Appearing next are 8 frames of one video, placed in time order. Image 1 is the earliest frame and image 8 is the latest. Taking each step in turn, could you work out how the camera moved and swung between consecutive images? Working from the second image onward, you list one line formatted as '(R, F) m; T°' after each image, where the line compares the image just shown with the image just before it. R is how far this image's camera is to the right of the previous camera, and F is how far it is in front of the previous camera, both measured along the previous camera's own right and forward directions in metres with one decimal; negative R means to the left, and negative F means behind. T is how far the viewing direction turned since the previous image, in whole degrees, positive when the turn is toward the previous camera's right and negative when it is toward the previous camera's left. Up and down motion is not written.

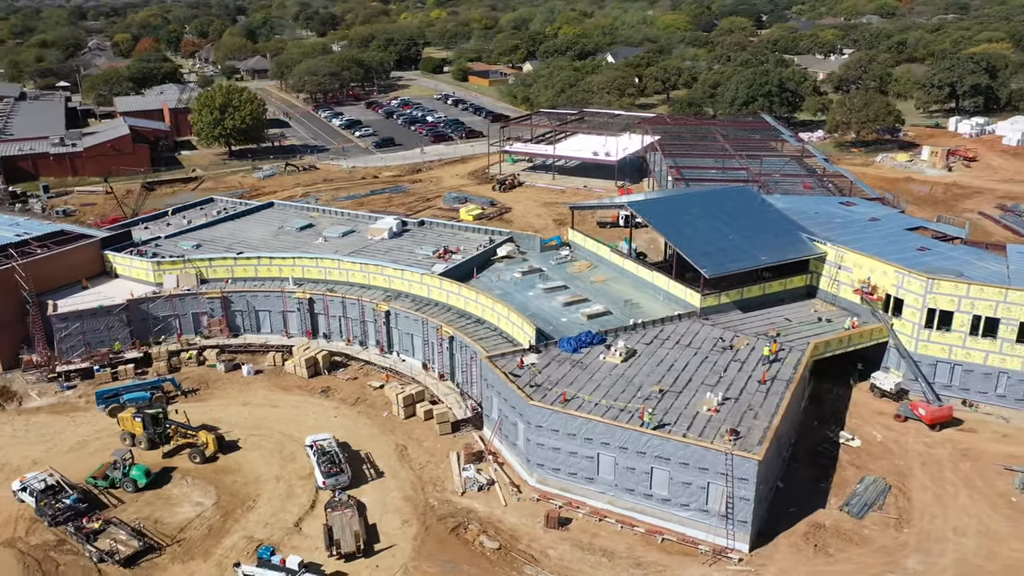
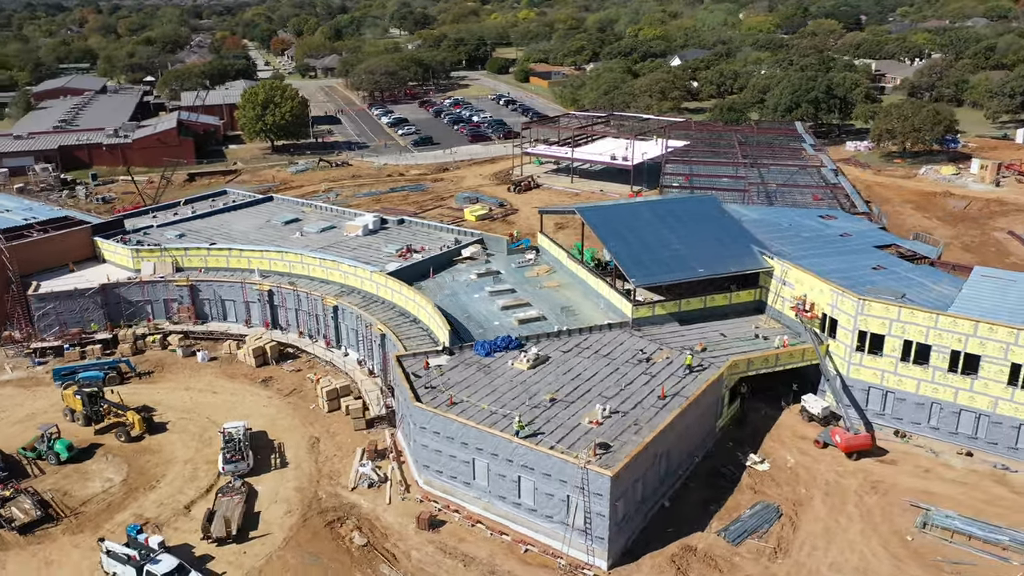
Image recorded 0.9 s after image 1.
(+7.2, +0.4) m; -7°
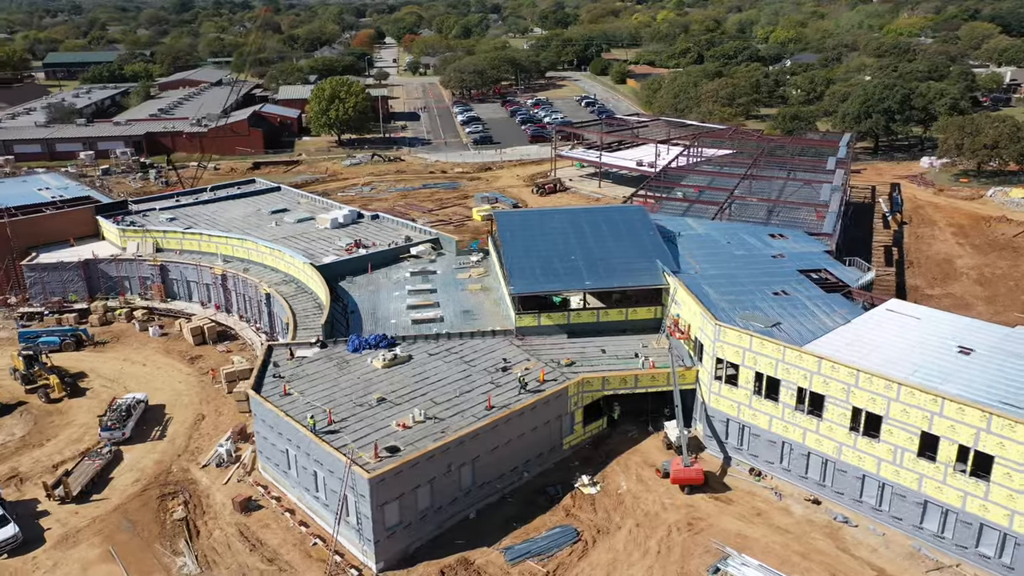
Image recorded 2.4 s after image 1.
(+11.2, +1.0) m; -11°
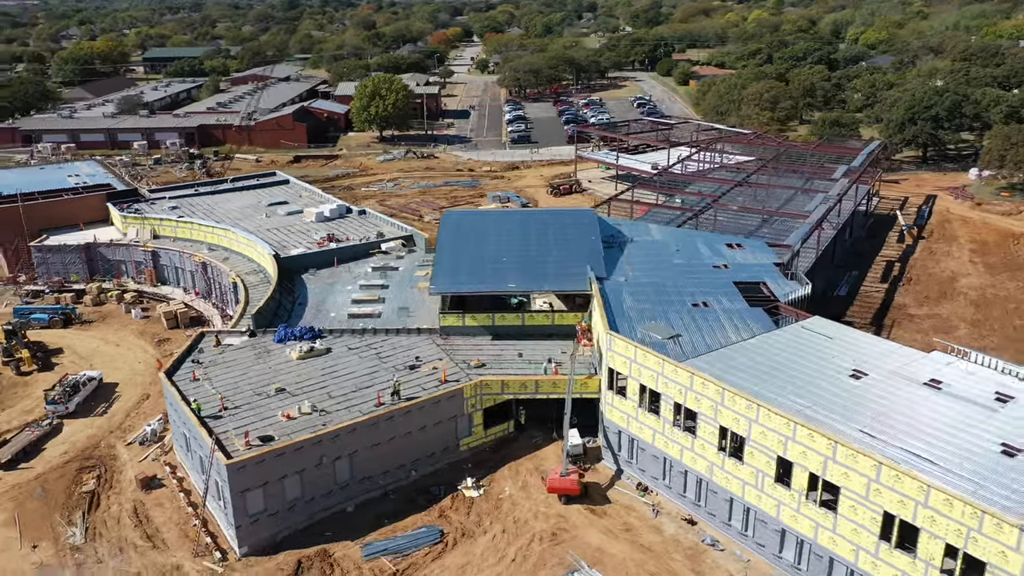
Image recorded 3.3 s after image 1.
(+7.2, +0.4) m; -7°
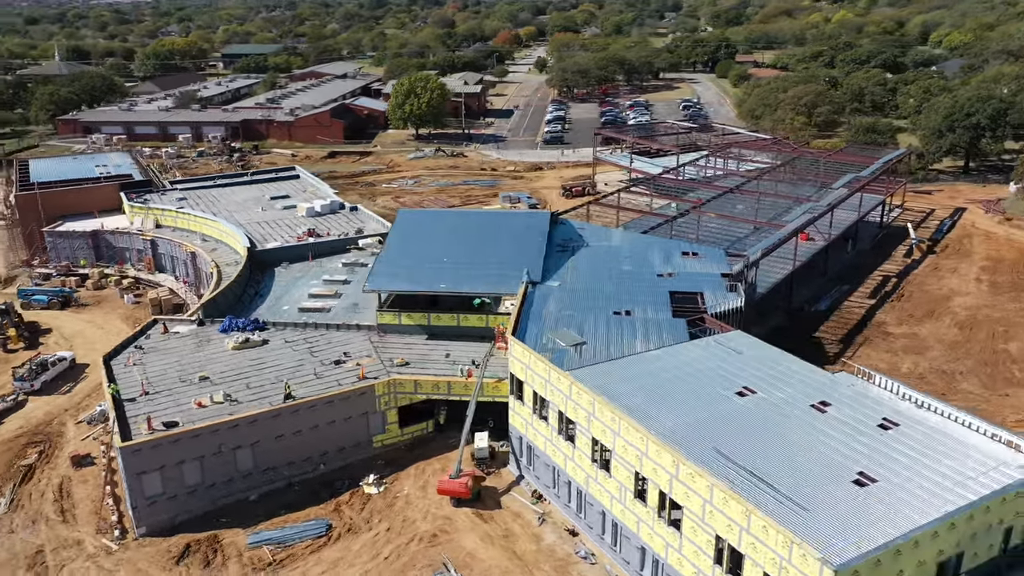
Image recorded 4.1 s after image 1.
(+6.2, +0.3) m; -6°
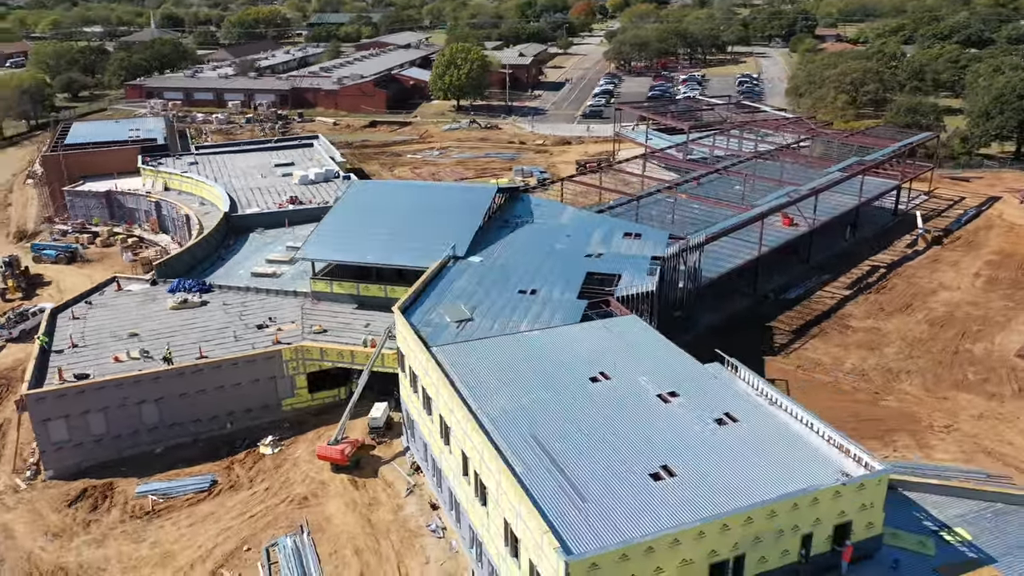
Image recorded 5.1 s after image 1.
(+7.2, +0.4) m; -7°
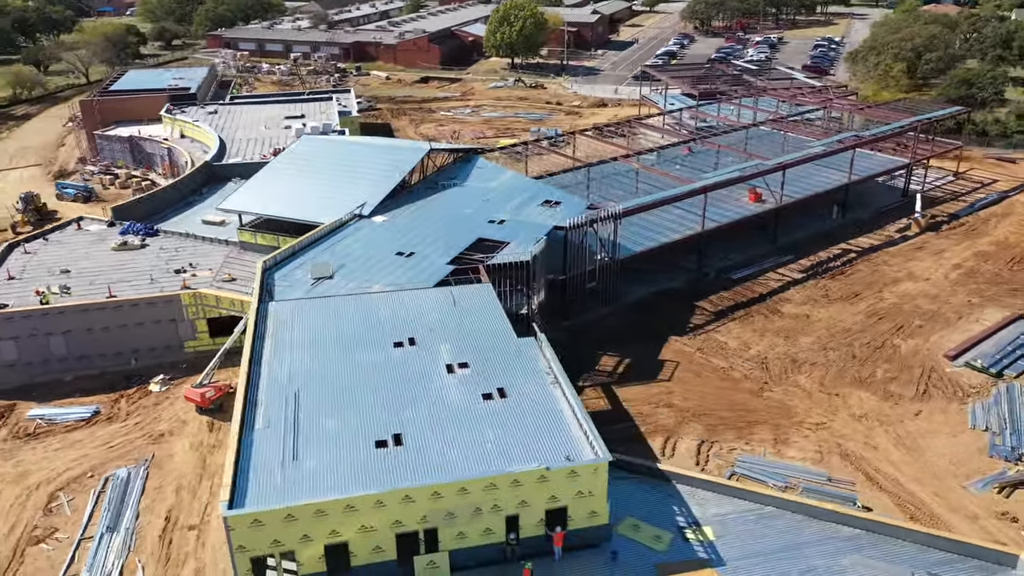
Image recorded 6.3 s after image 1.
(+9.1, +0.7) m; -9°
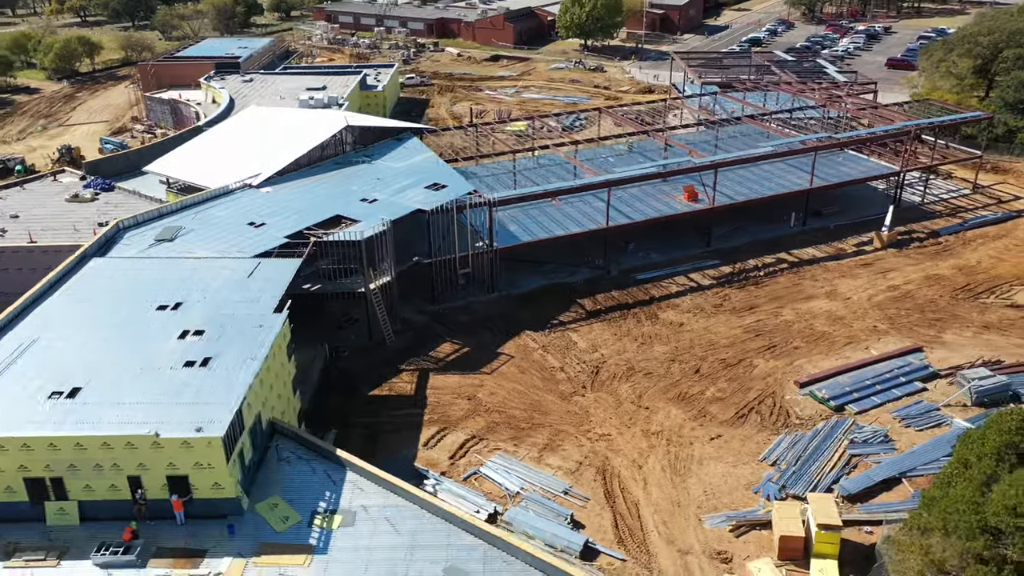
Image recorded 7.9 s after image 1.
(+12.1, +1.3) m; -11°
